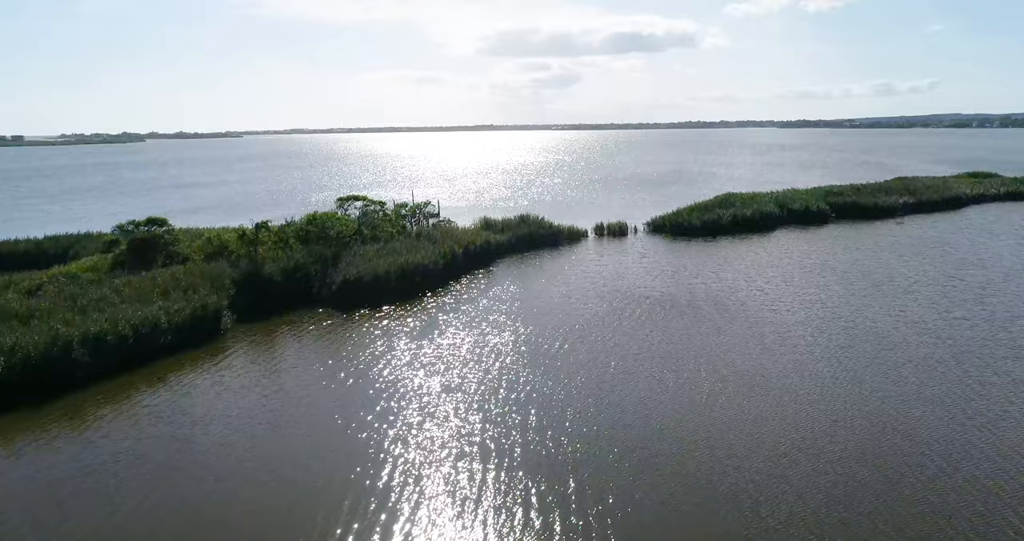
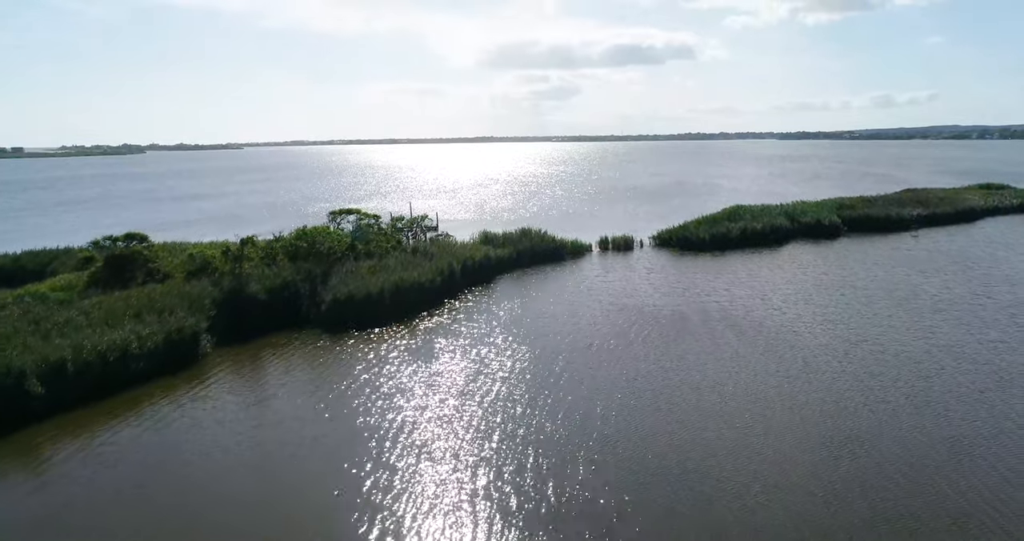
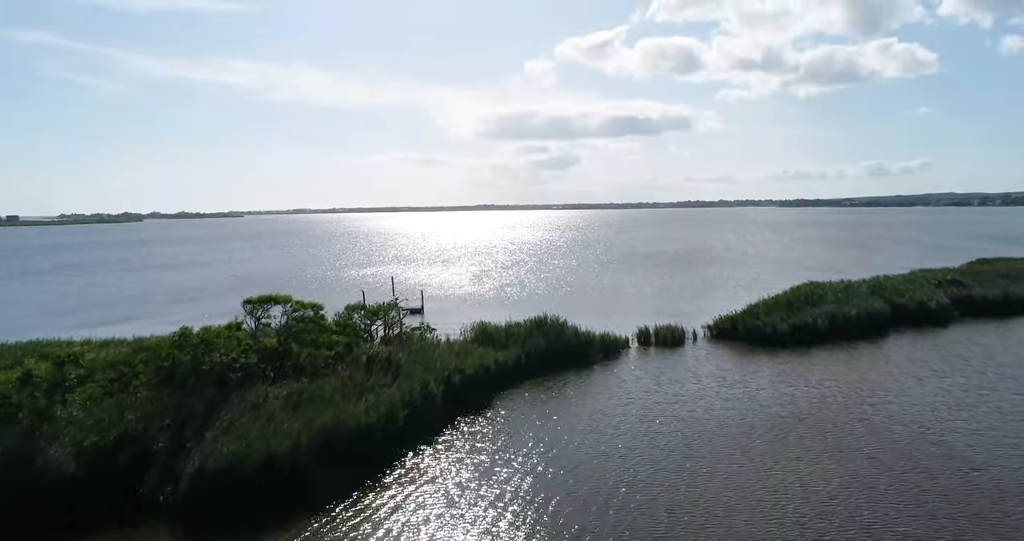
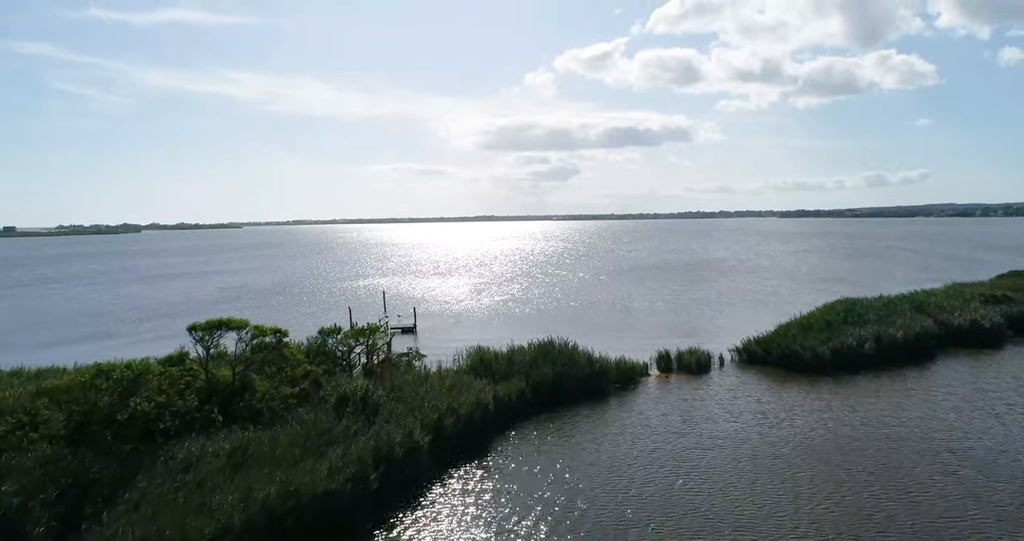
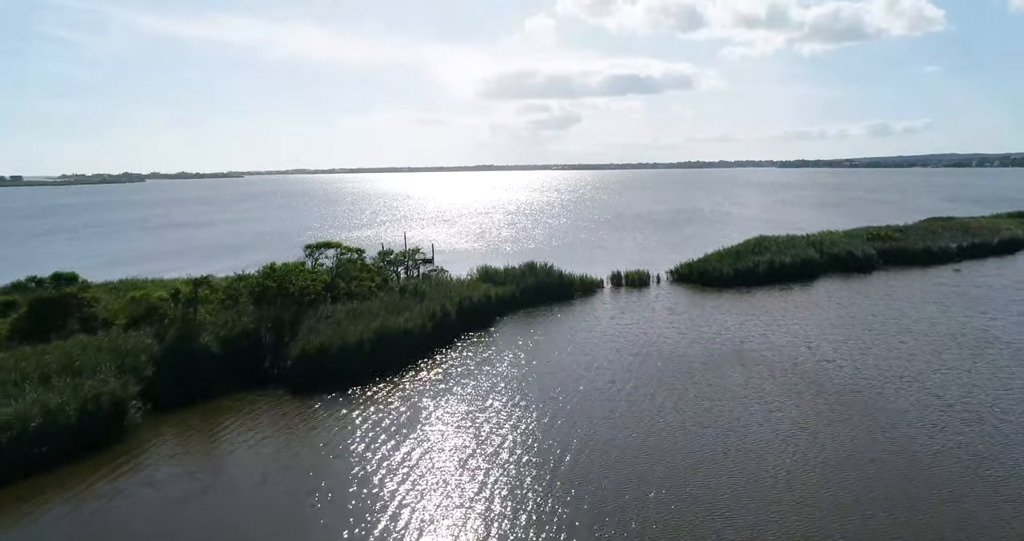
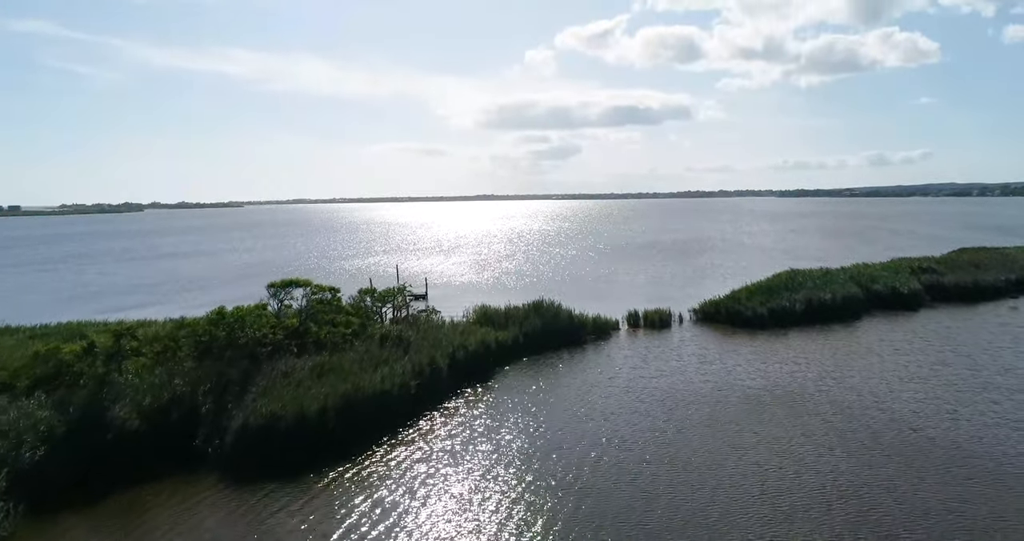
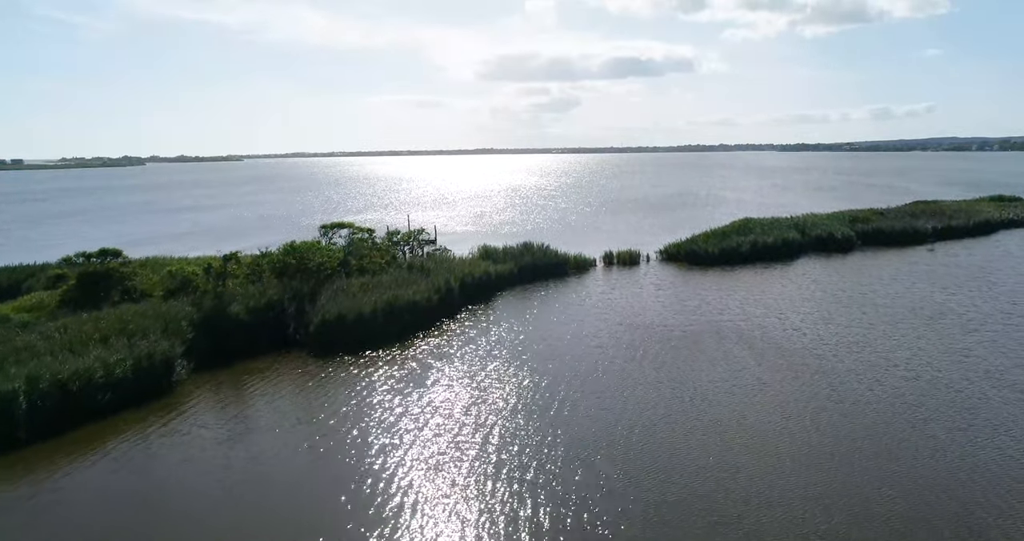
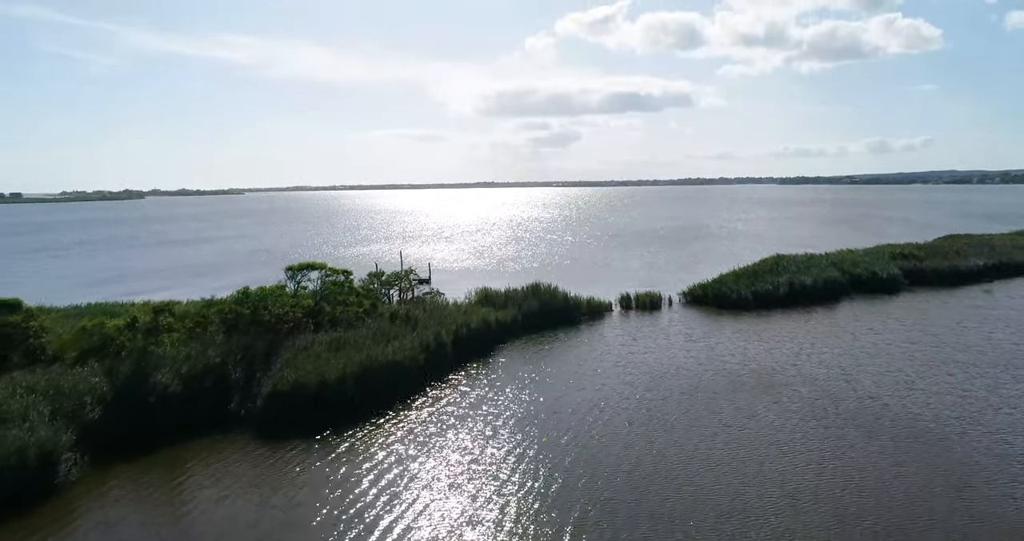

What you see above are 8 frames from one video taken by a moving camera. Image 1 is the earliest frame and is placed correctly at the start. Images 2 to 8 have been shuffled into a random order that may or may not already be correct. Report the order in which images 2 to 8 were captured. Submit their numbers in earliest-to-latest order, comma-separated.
2, 7, 5, 8, 6, 3, 4
